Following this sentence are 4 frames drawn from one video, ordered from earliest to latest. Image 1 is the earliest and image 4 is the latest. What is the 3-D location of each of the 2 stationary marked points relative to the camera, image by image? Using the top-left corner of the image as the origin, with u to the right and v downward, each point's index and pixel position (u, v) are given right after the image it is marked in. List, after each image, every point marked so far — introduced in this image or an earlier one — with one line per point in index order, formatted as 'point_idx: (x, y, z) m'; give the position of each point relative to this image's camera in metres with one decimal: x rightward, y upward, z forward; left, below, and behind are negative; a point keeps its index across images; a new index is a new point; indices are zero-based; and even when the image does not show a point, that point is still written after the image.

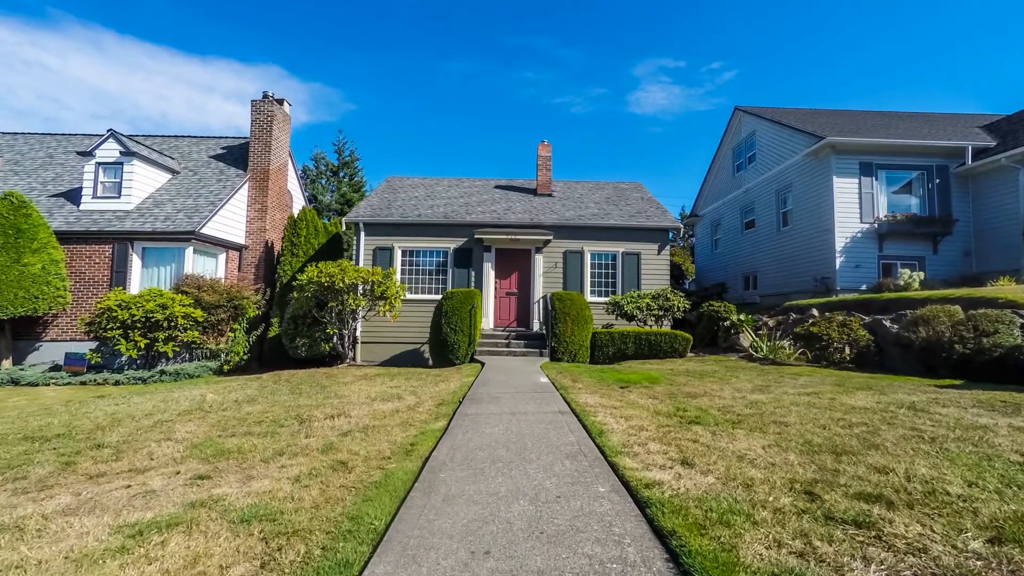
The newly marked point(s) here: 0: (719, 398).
0: (+2.2, -1.1, +4.6) m
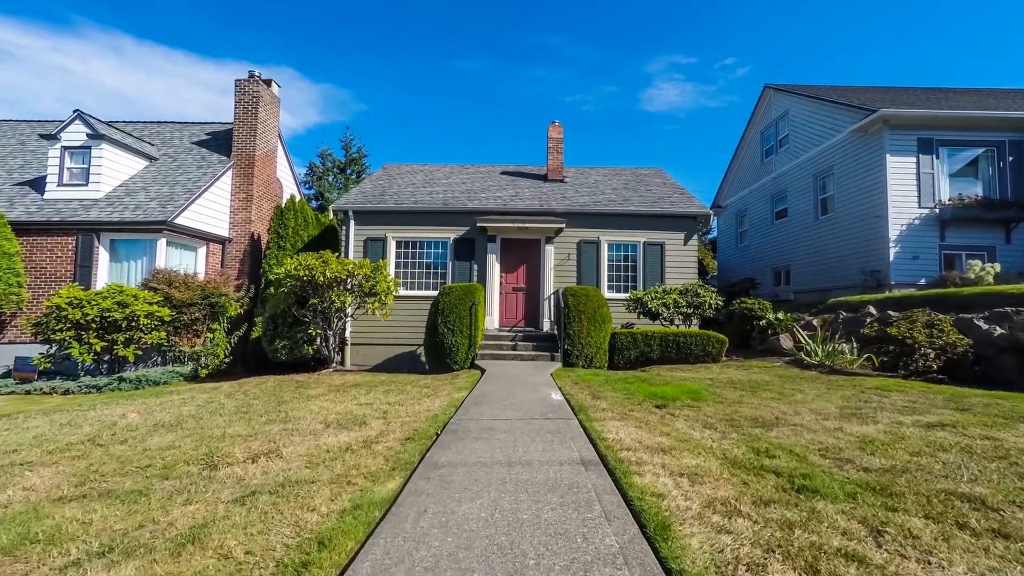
0: (+2.2, -1.0, +3.3) m
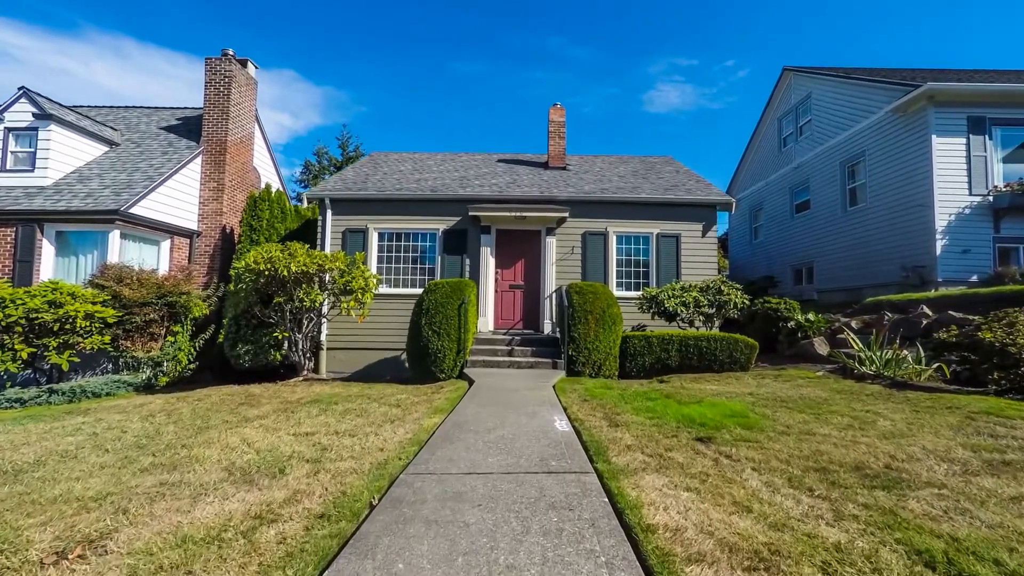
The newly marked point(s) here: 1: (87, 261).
0: (+2.1, -1.0, +2.1) m
1: (-8.9, +0.6, +9.3) m
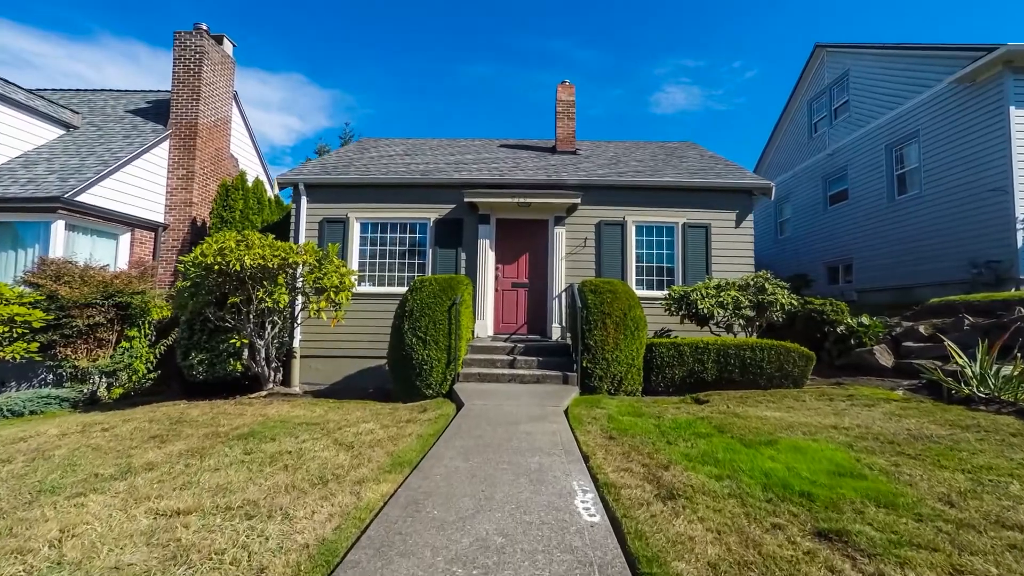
0: (+2.0, -0.9, +0.7) m
1: (-8.8, +0.6, +8.1) m
